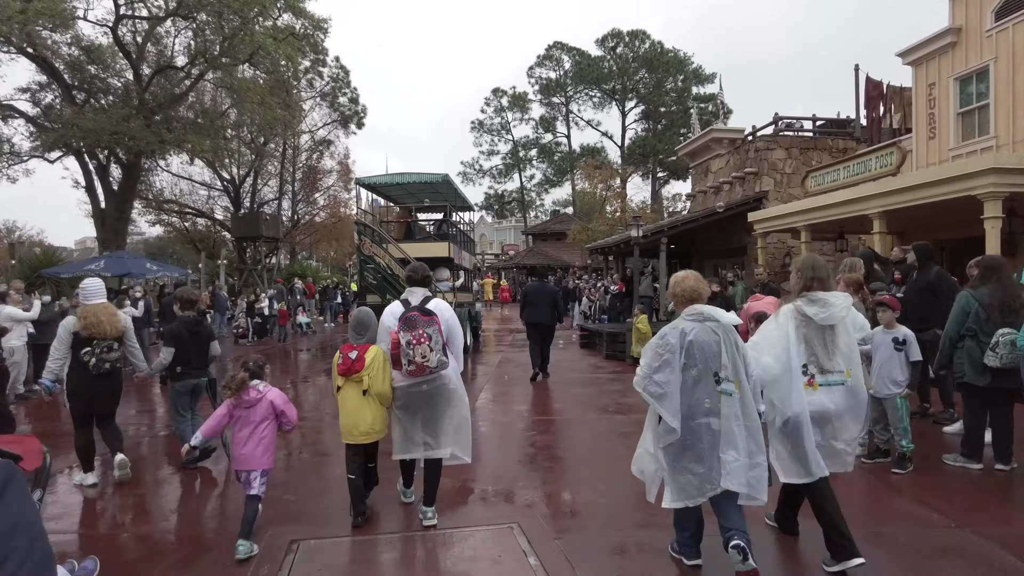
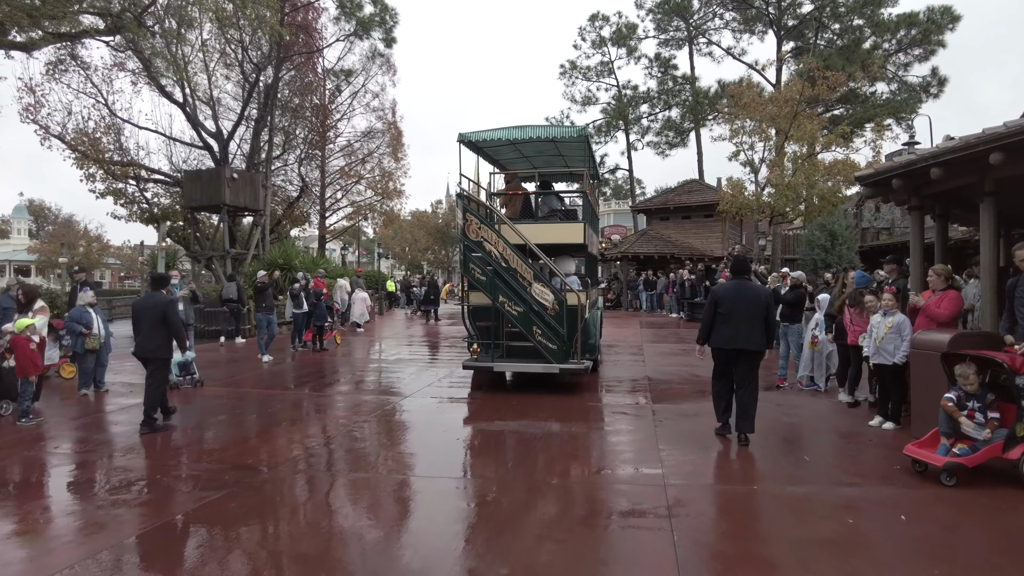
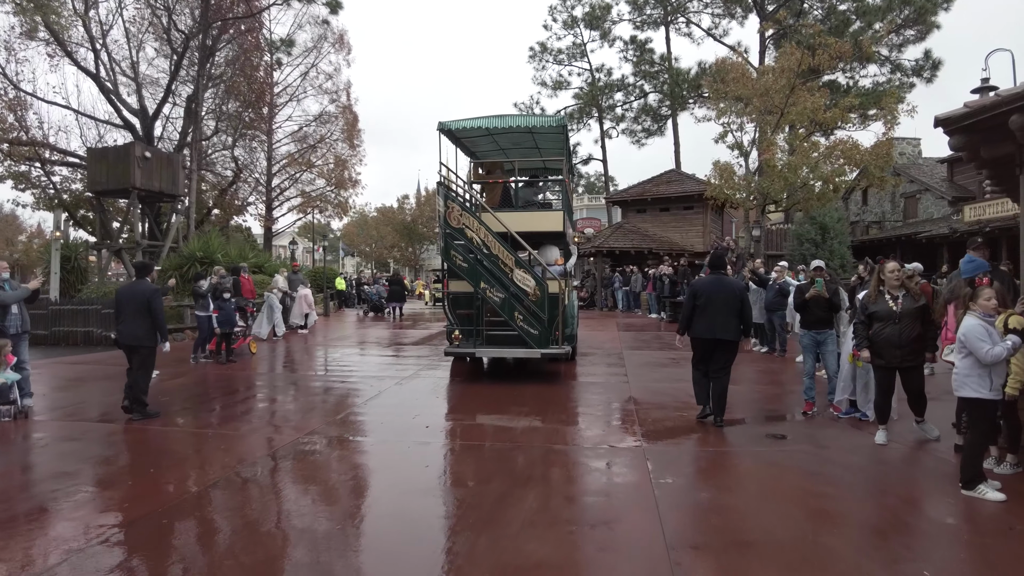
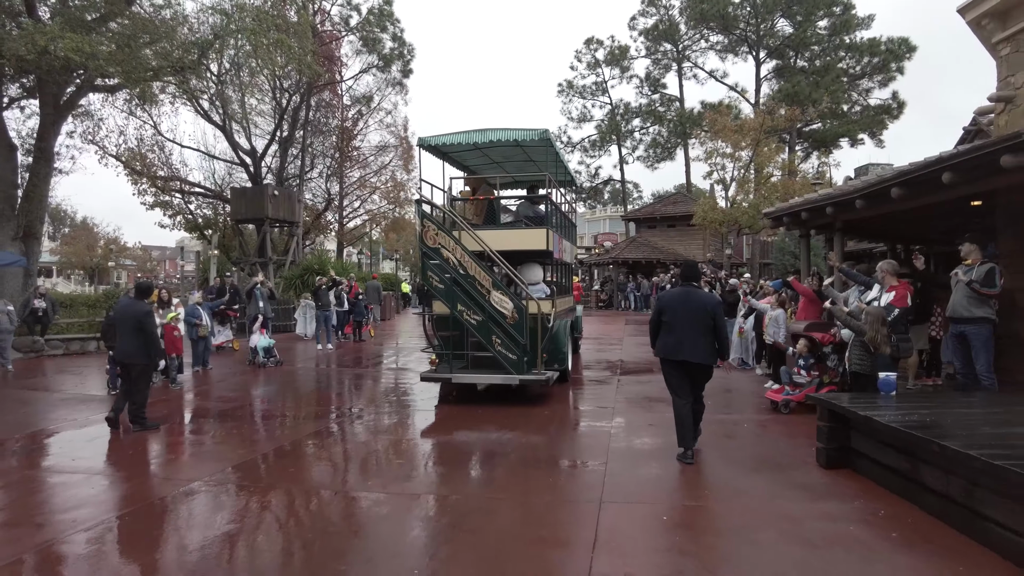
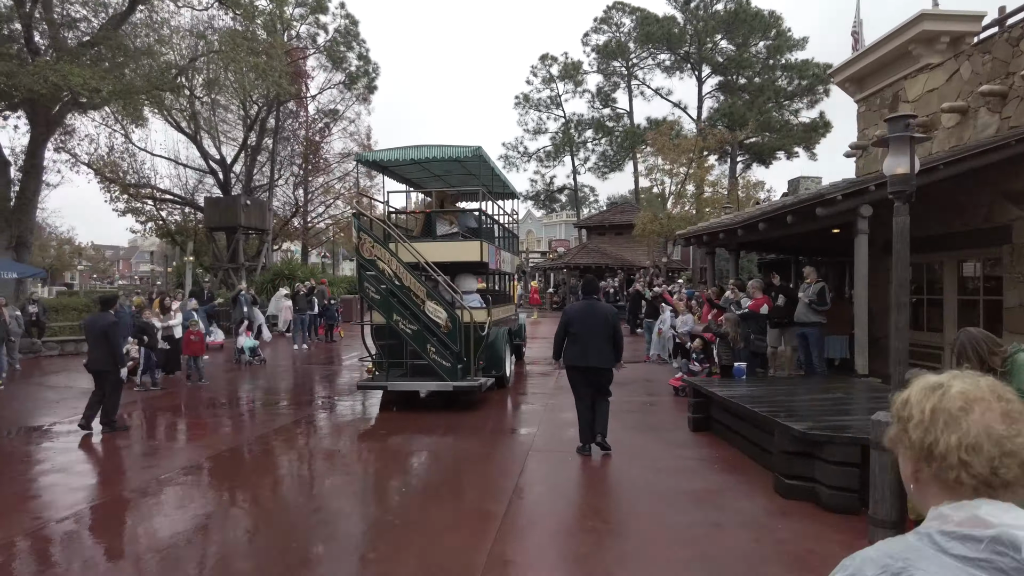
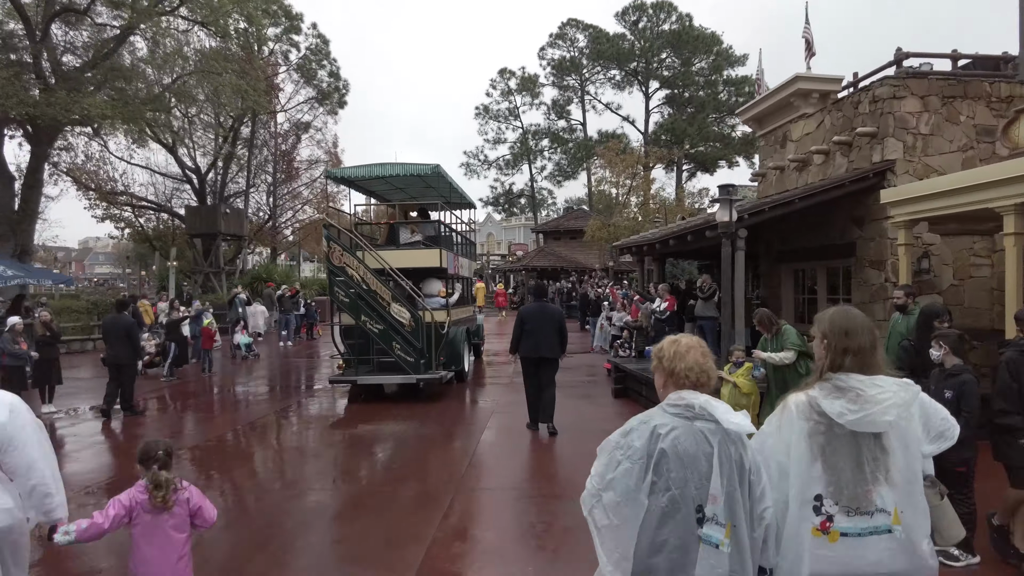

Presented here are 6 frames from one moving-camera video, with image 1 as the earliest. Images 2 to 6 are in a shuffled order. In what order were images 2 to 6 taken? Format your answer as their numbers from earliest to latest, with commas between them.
6, 5, 4, 2, 3
